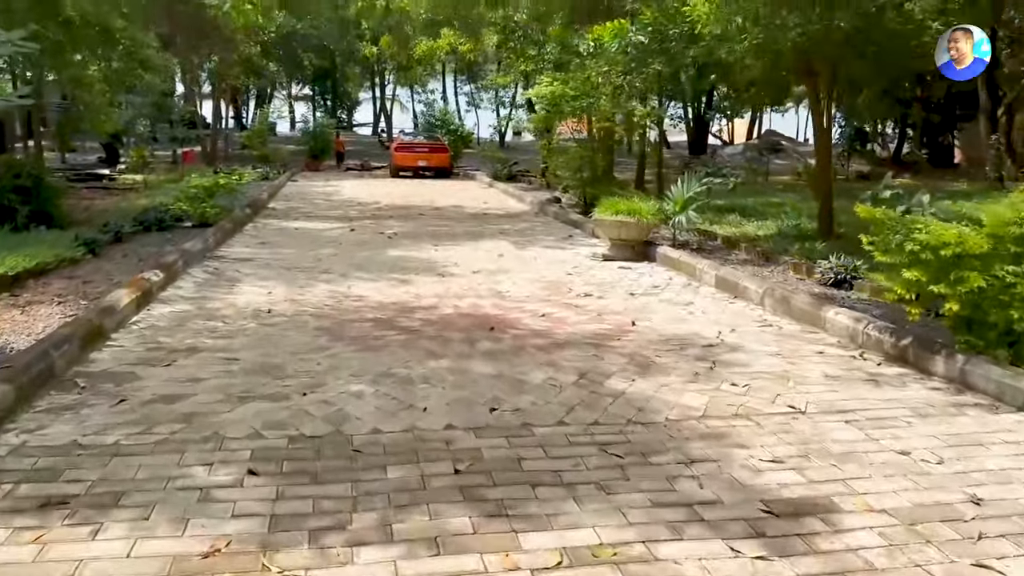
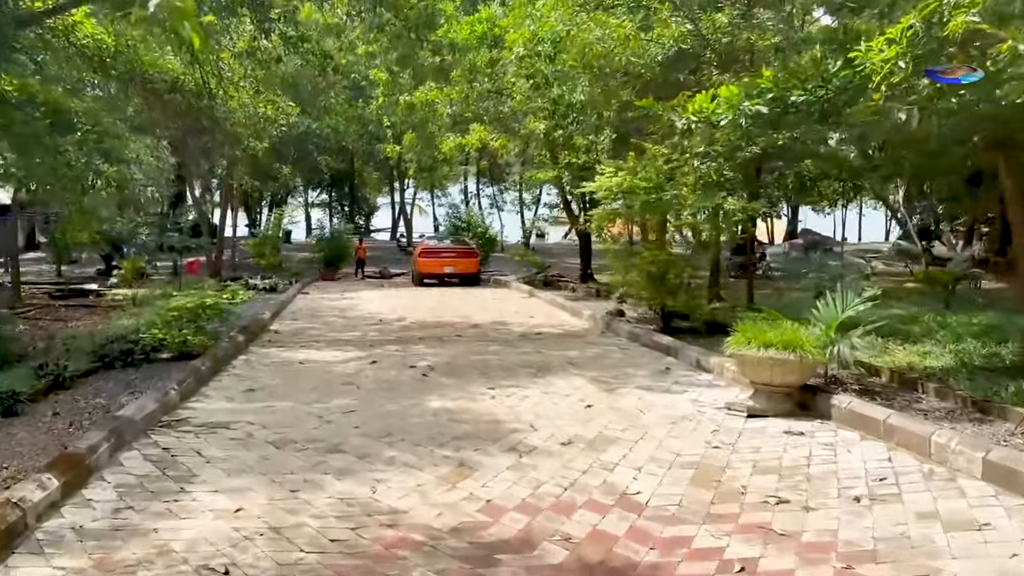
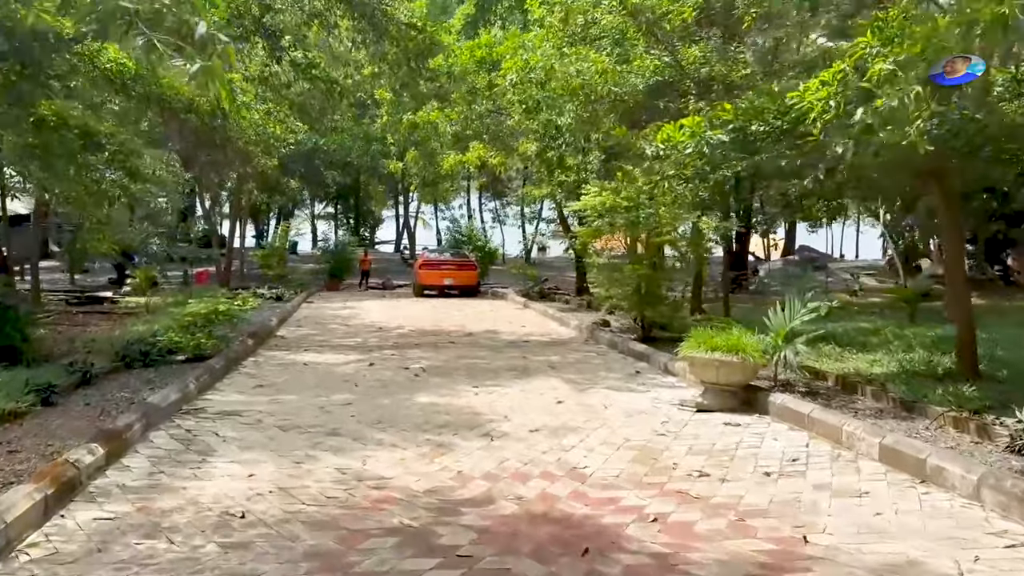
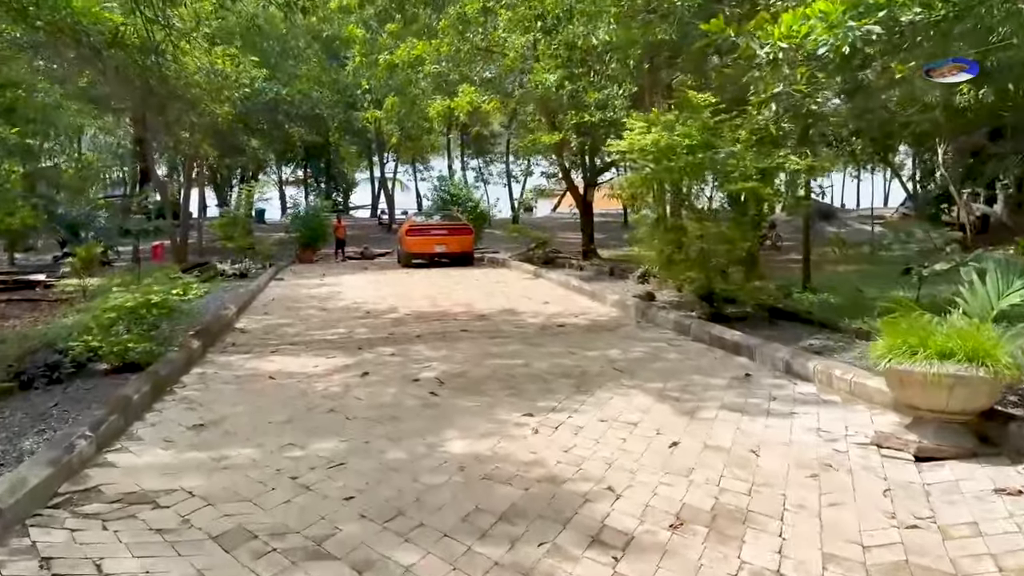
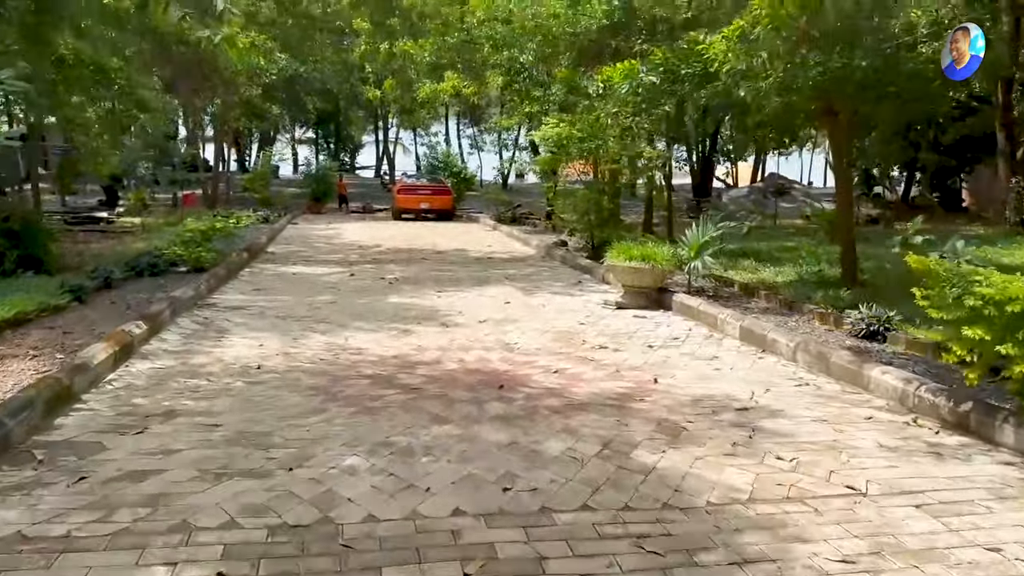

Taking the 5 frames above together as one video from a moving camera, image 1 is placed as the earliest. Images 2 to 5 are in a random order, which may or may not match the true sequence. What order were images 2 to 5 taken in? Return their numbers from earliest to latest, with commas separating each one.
5, 3, 2, 4
